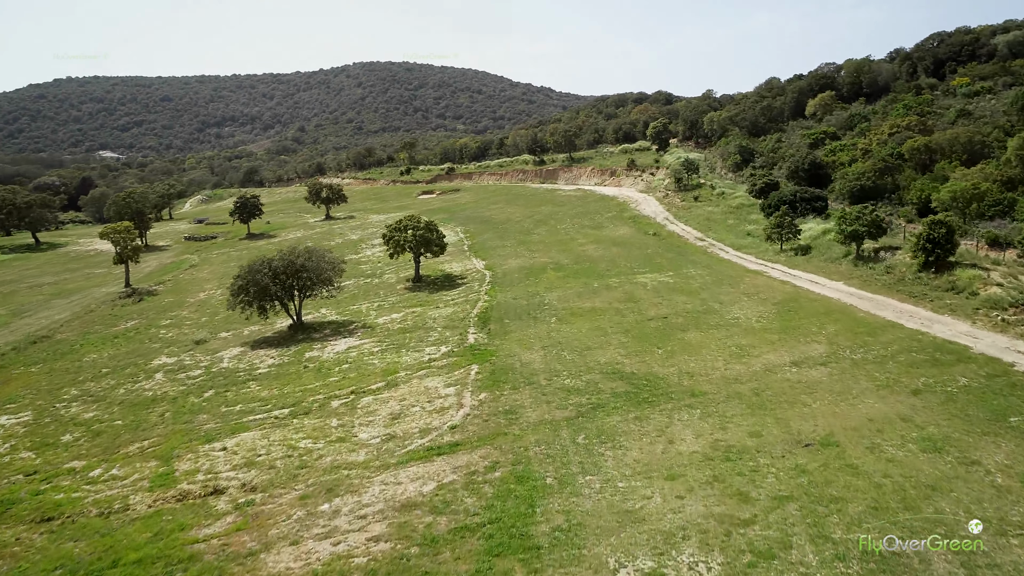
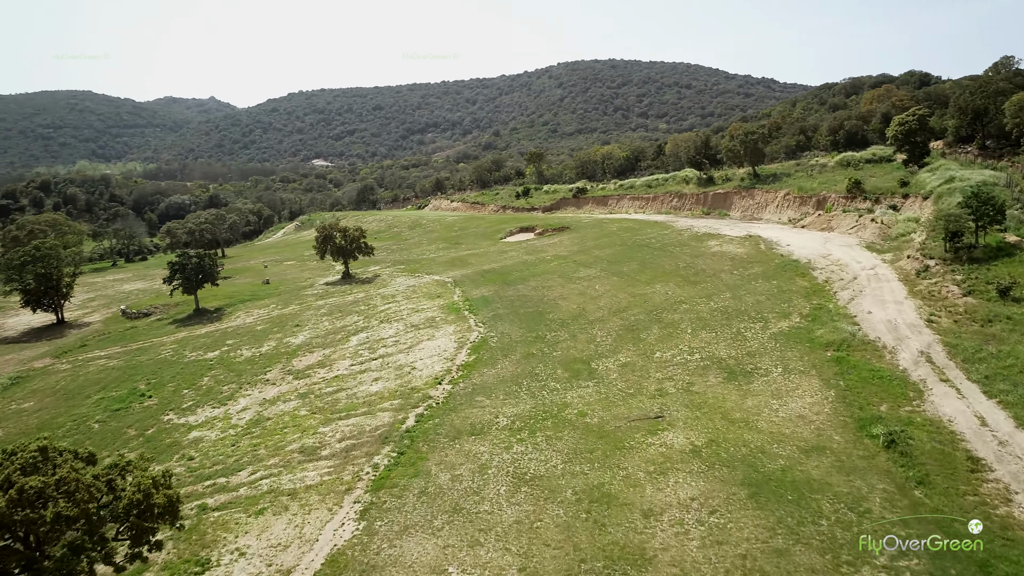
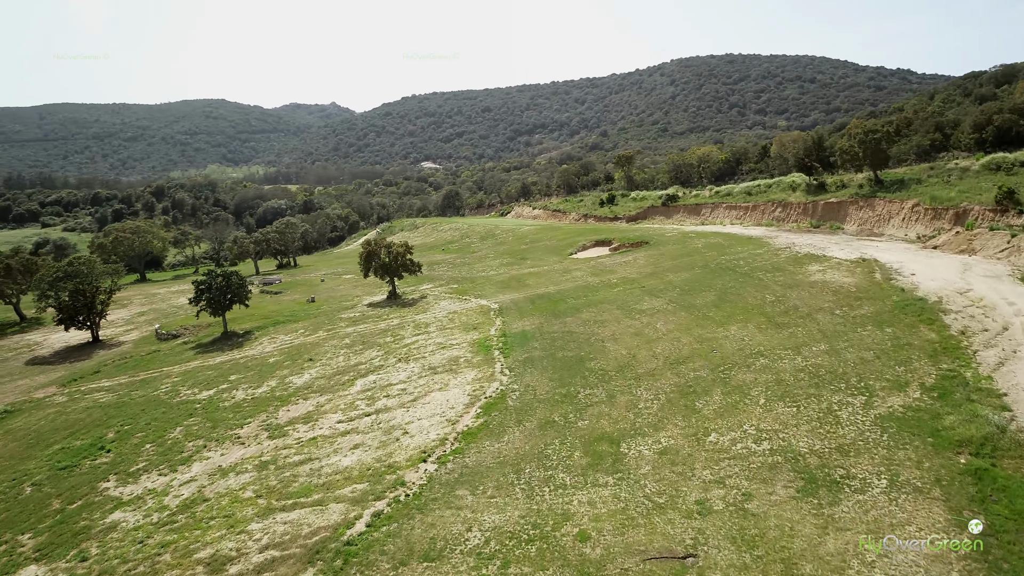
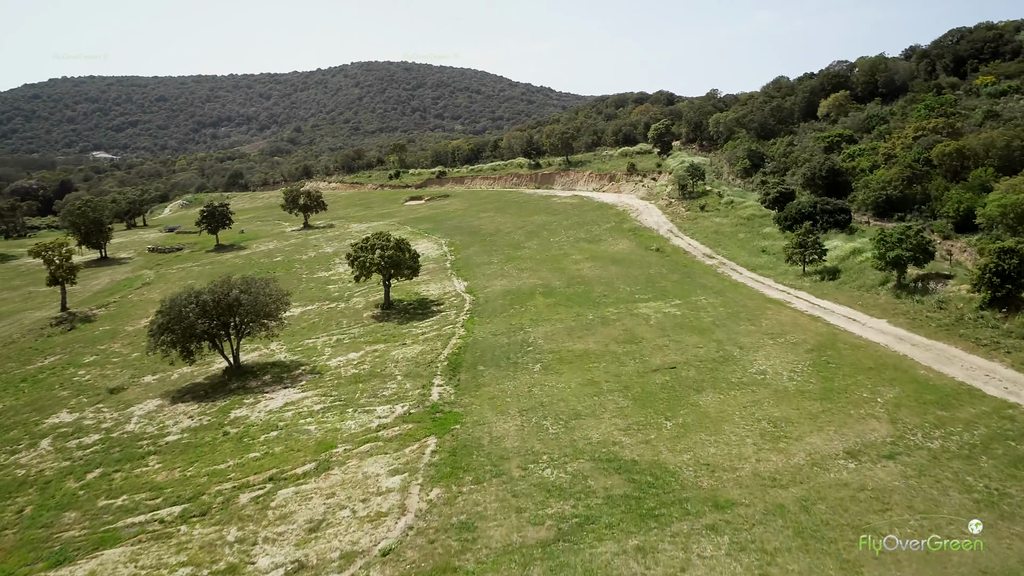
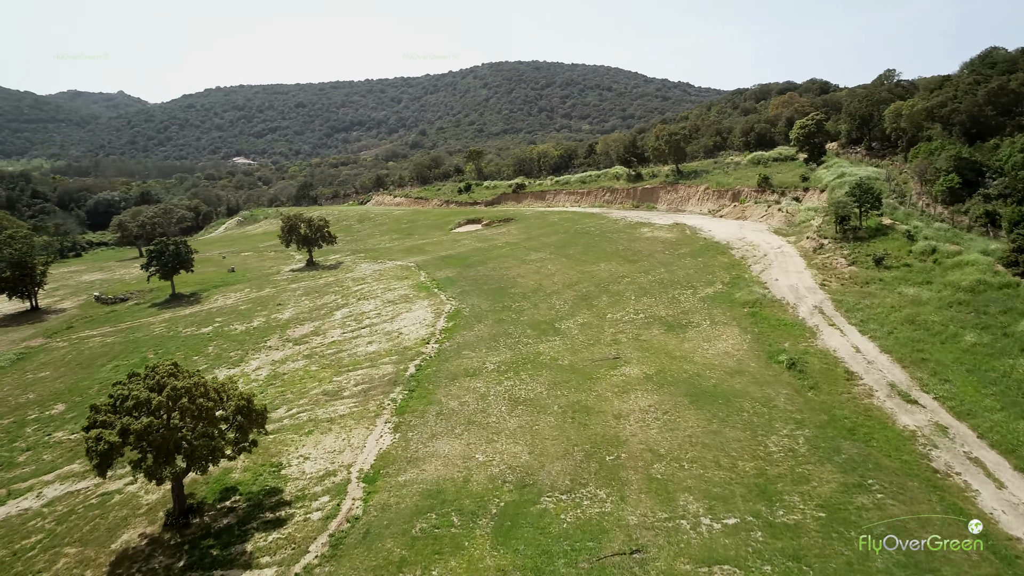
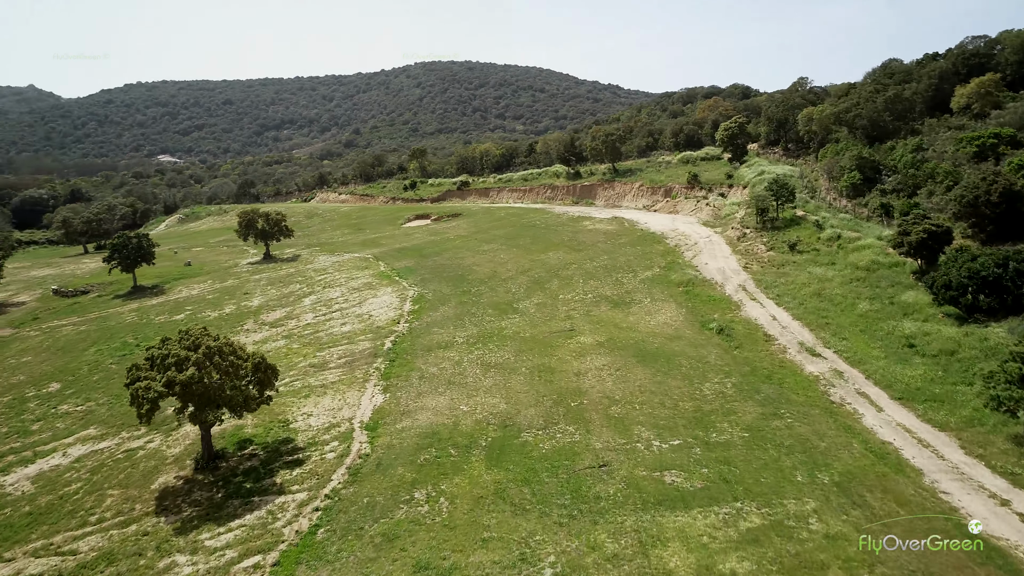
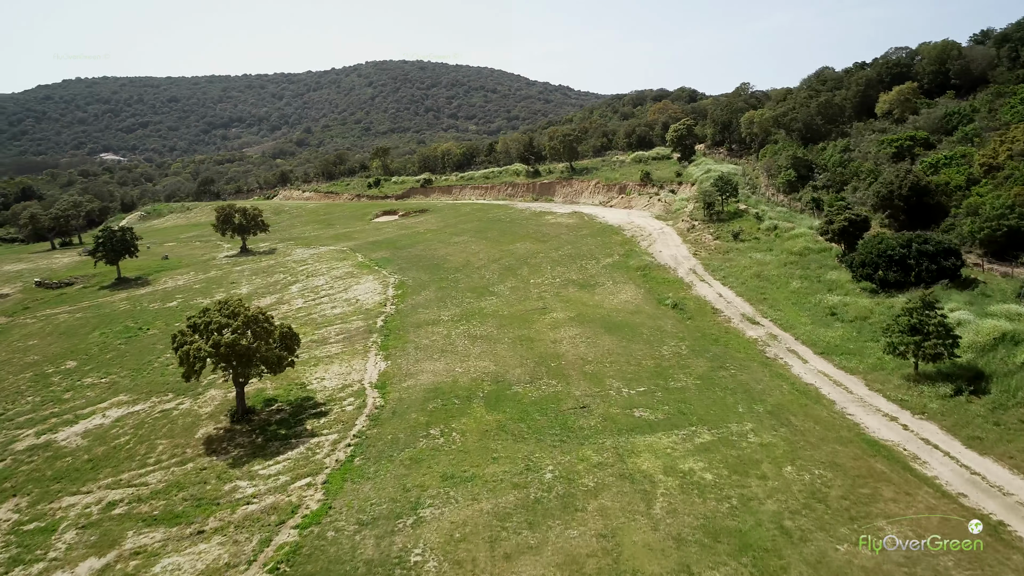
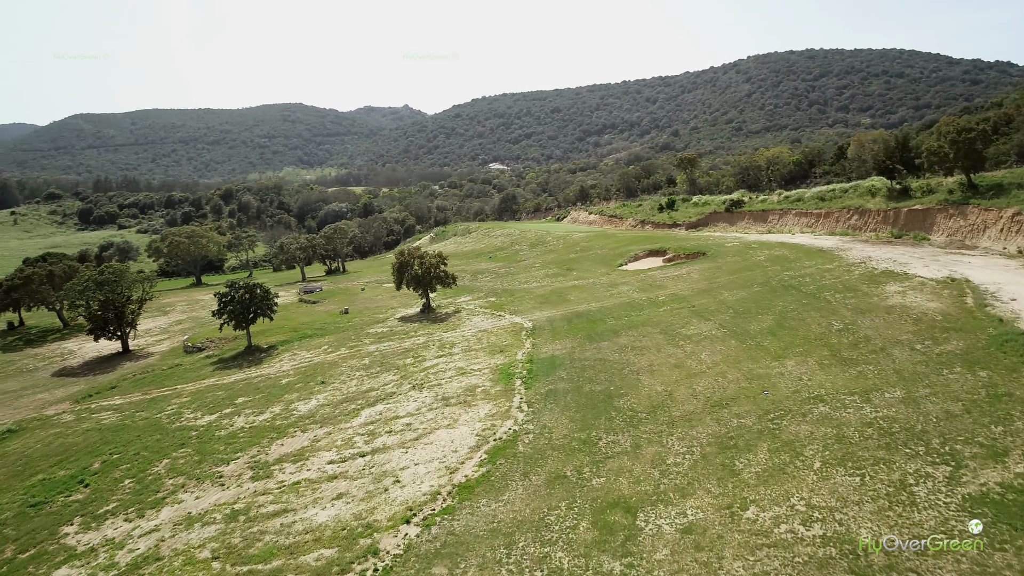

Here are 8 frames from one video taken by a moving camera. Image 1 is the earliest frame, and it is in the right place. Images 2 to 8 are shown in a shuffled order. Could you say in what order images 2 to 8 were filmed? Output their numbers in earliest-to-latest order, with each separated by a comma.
4, 7, 6, 5, 2, 3, 8
